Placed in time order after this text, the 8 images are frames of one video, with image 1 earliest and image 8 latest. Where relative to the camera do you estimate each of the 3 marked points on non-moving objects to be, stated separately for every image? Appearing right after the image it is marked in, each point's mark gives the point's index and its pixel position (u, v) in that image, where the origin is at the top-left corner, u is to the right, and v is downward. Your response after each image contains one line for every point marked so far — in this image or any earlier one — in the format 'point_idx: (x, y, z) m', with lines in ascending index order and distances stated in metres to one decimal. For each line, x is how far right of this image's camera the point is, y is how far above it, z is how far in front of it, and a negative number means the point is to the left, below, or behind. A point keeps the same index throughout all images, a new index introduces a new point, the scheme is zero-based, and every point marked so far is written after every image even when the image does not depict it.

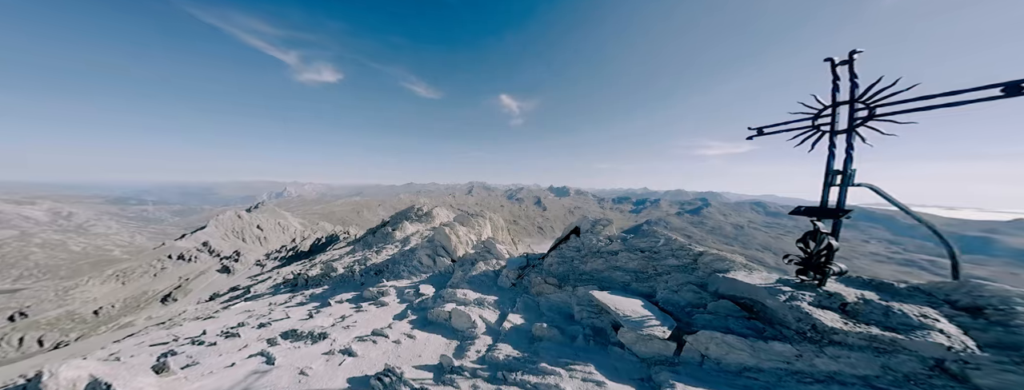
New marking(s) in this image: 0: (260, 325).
0: (-16.5, -8.3, +16.8) m
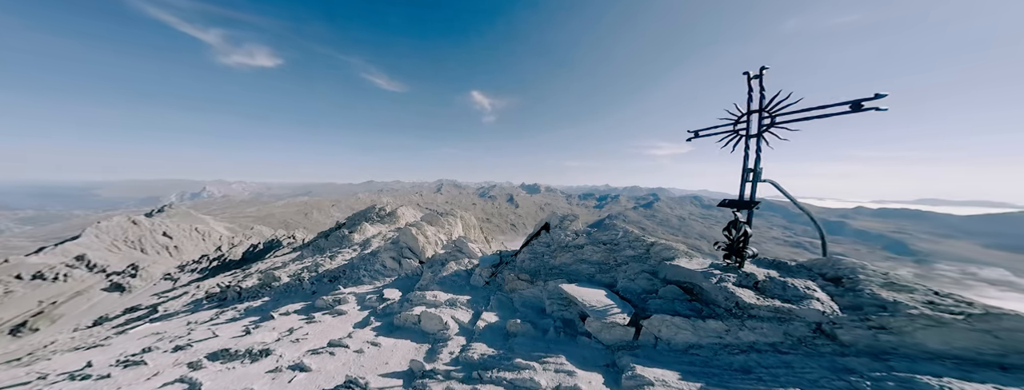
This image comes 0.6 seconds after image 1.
0: (-18.6, -8.5, +15.2) m
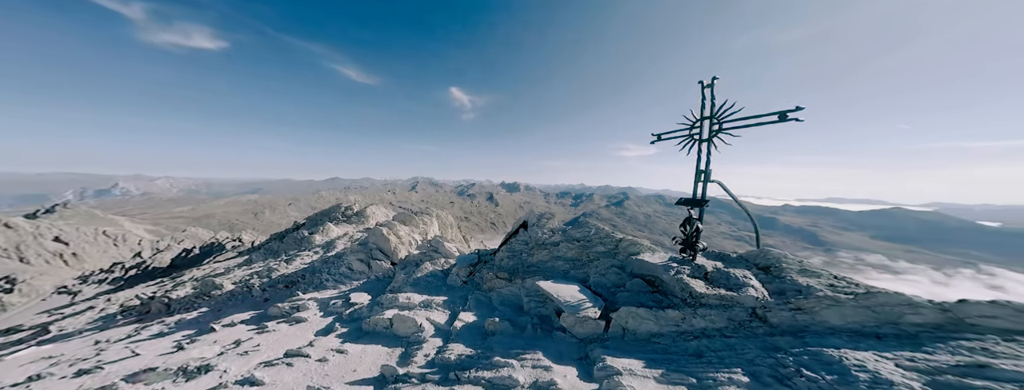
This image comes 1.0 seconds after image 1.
0: (-20.9, -8.4, +13.2) m
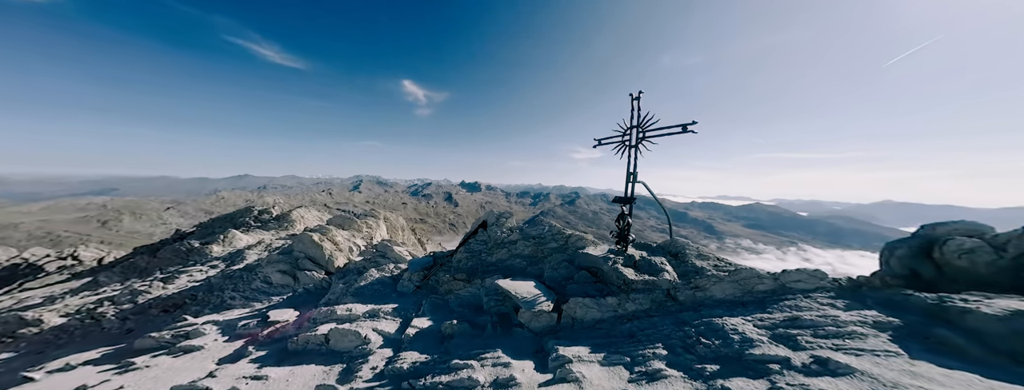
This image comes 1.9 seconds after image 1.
0: (-24.0, -8.6, +9.0) m
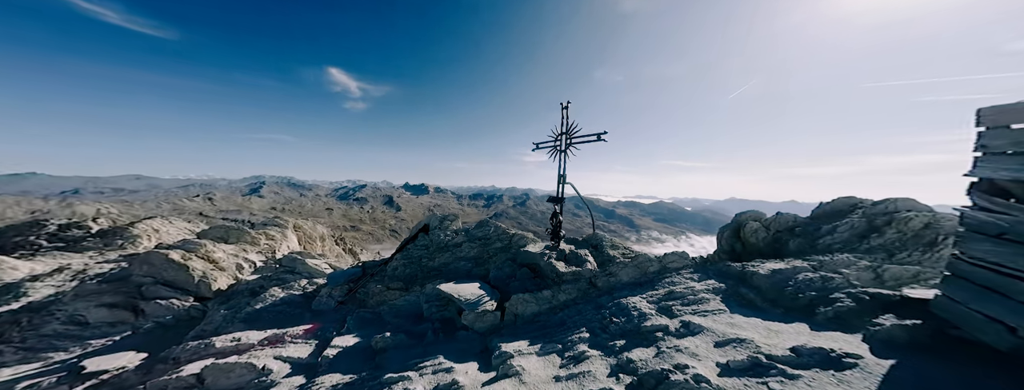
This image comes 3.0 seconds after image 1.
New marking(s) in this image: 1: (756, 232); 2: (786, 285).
0: (-26.1, -8.8, +3.1) m
1: (+9.8, -1.5, +10.7) m
2: (+8.1, -2.7, +8.1) m
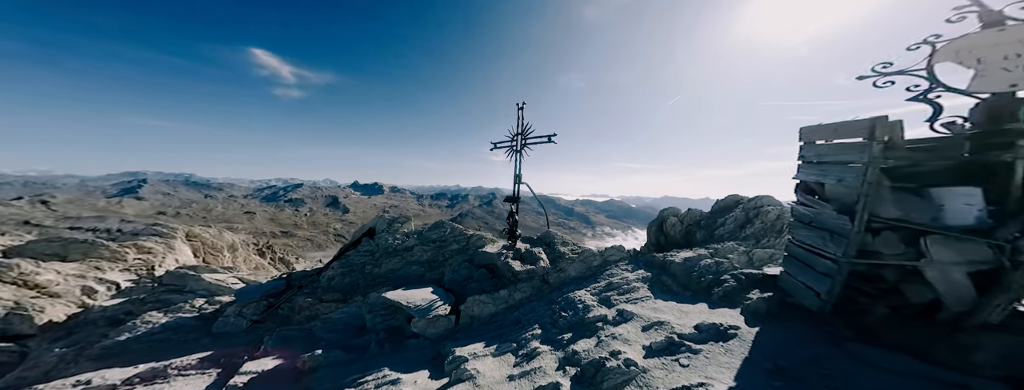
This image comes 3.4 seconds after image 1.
0: (-26.6, -9.0, -1.6) m
1: (+7.3, -1.4, +12.1) m
2: (+6.2, -2.6, +9.3) m
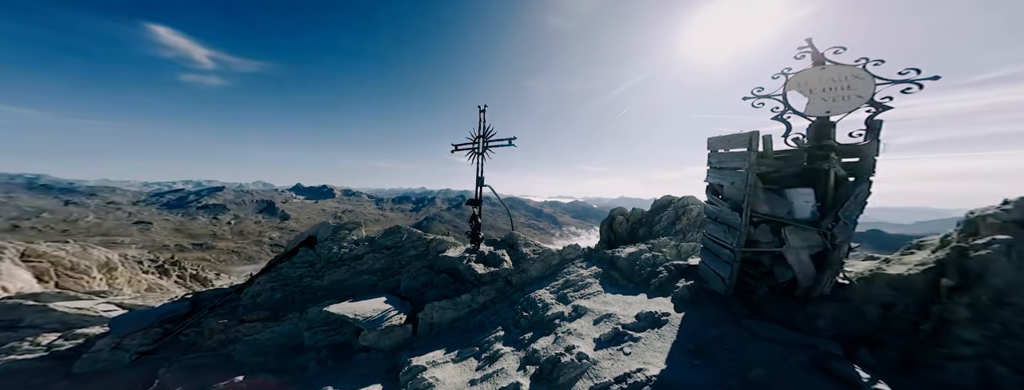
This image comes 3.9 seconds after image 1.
0: (-26.1, -9.3, -5.6) m
1: (+5.3, -1.4, +13.1) m
2: (+4.6, -2.6, +10.1) m
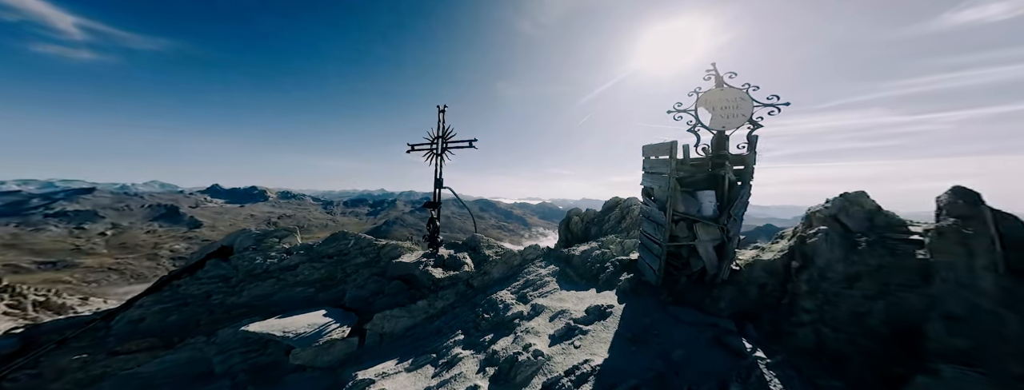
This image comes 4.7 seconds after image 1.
0: (-25.0, -9.5, -9.6) m
1: (+3.1, -1.4, +13.8) m
2: (+2.9, -2.6, +10.6) m
